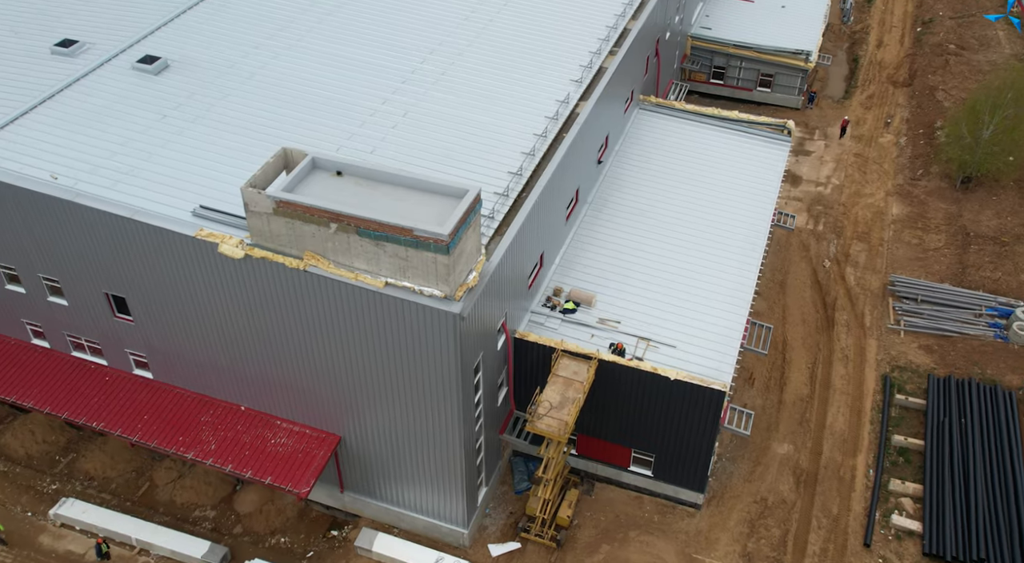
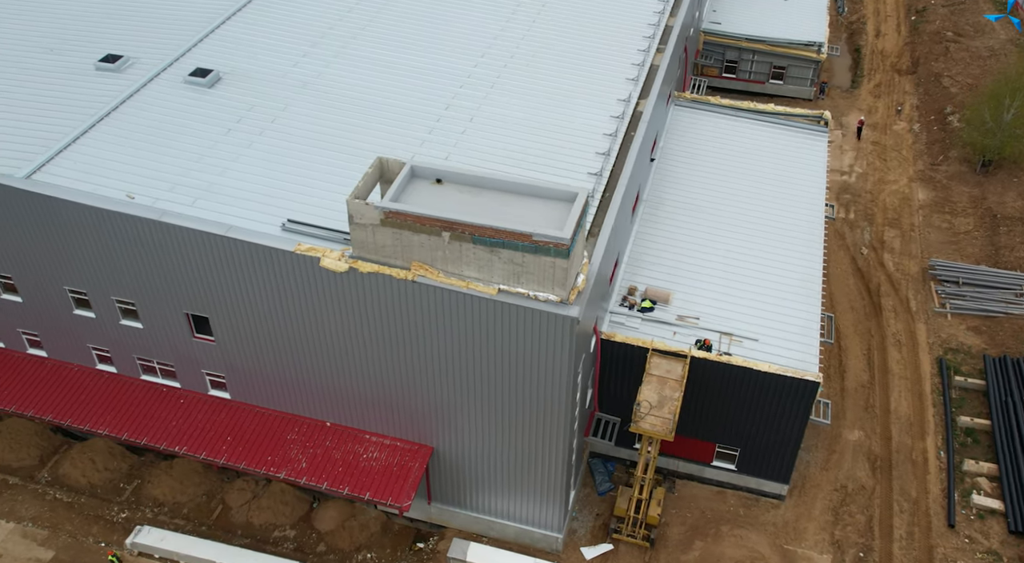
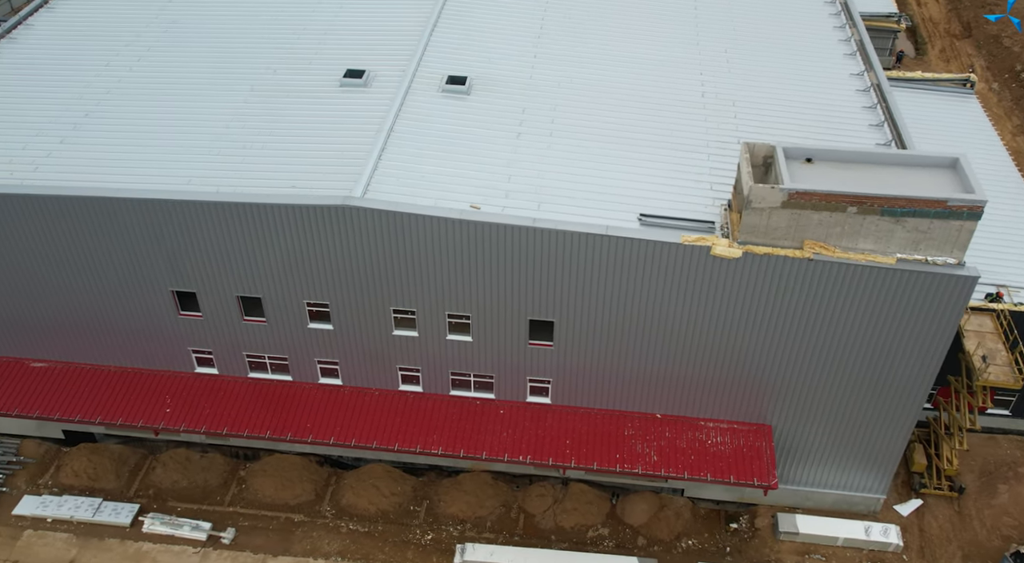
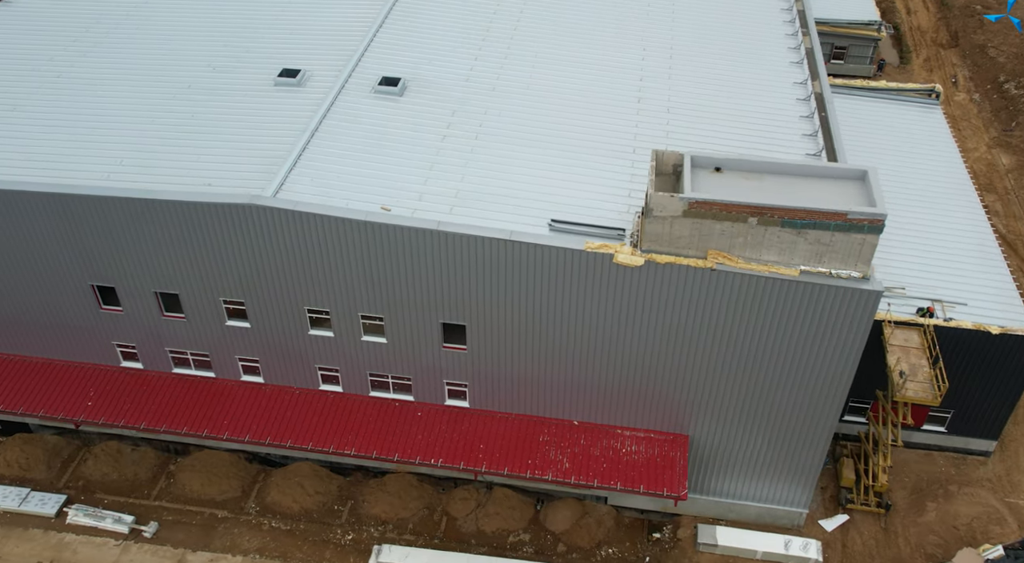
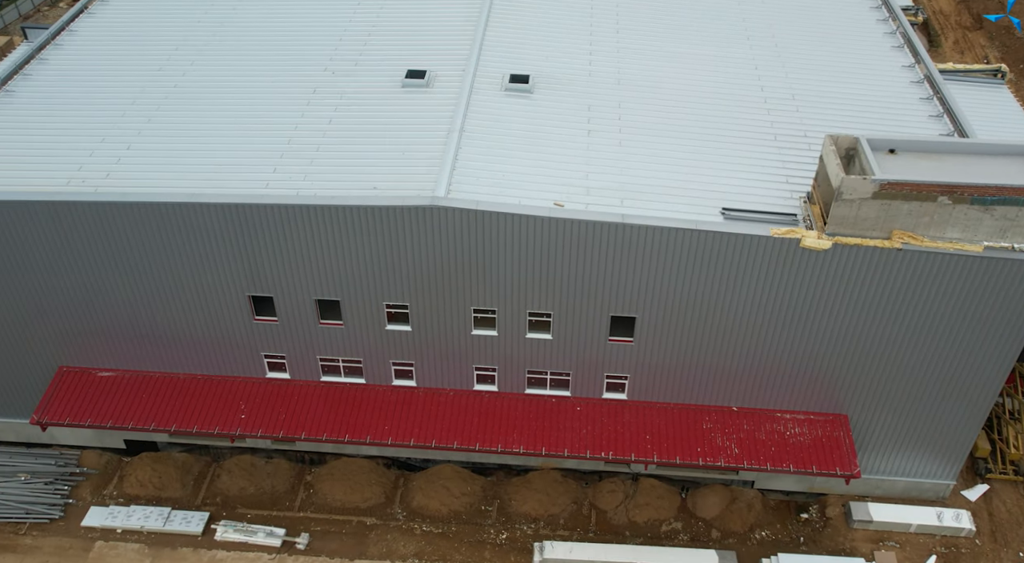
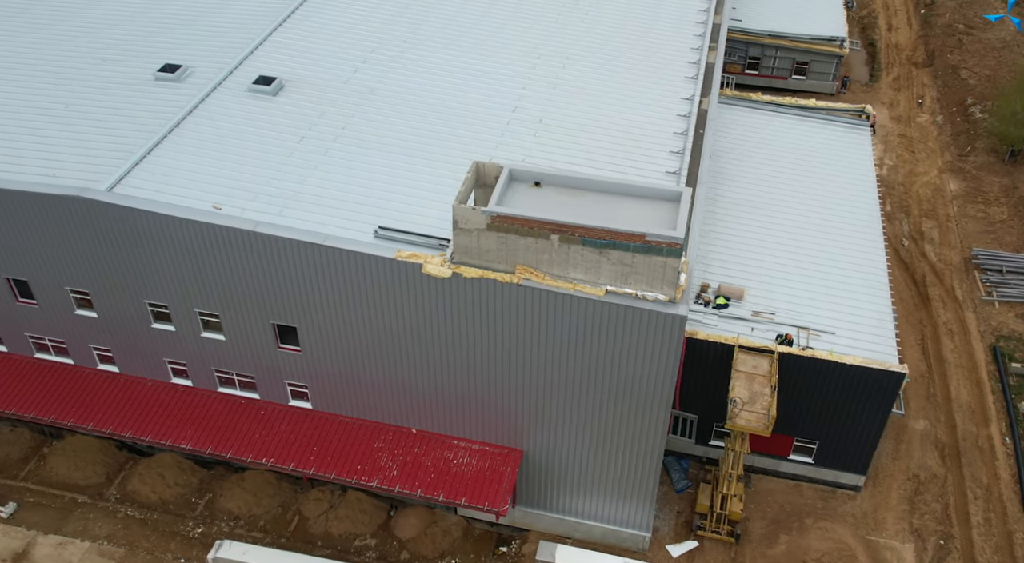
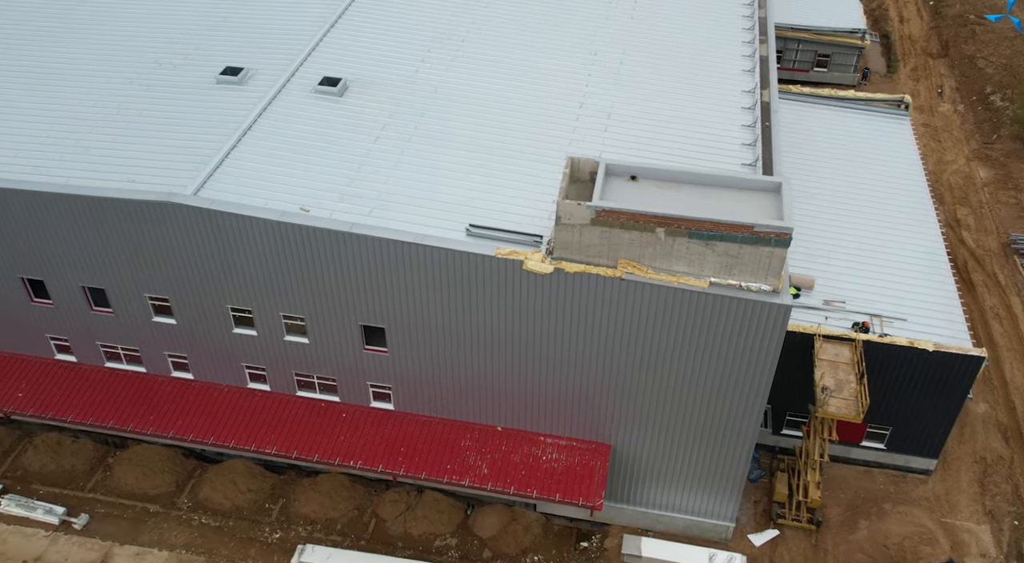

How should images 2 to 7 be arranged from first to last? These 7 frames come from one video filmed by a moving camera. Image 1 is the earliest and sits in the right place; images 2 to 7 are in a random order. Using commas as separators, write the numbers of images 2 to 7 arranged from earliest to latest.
2, 6, 7, 4, 3, 5
